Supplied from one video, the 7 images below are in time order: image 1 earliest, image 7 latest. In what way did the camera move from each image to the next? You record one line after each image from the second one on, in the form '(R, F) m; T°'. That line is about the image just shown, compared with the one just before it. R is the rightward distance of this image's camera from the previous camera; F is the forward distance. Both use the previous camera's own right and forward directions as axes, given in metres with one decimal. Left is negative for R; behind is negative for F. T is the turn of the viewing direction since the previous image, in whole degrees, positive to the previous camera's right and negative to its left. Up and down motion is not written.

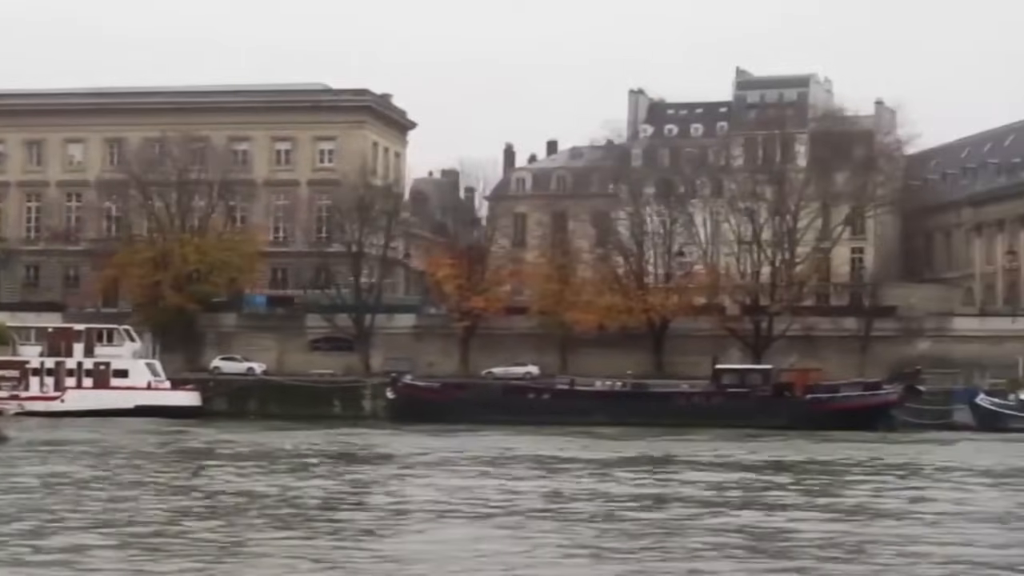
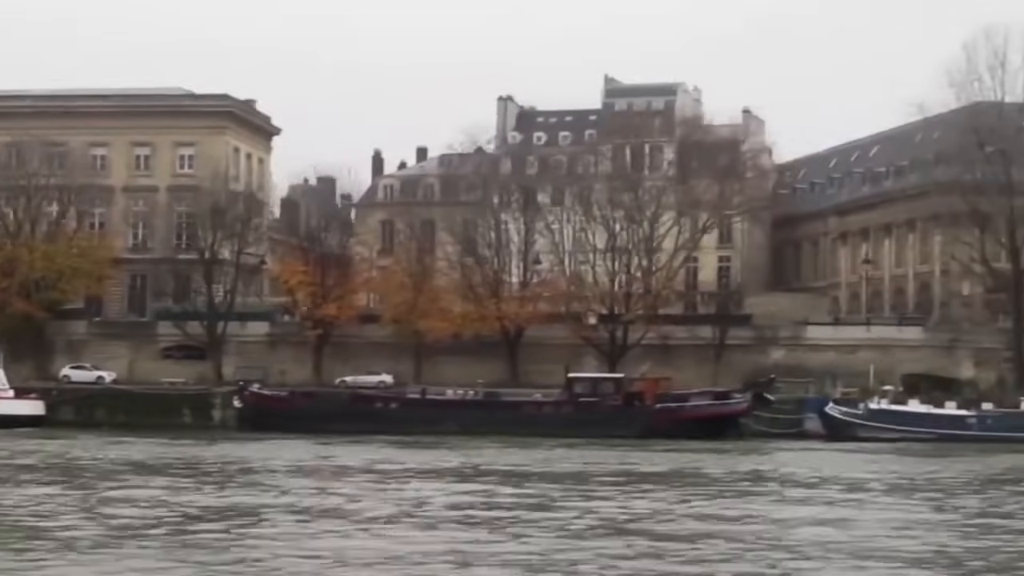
(+1.5, +0.6) m; +3°
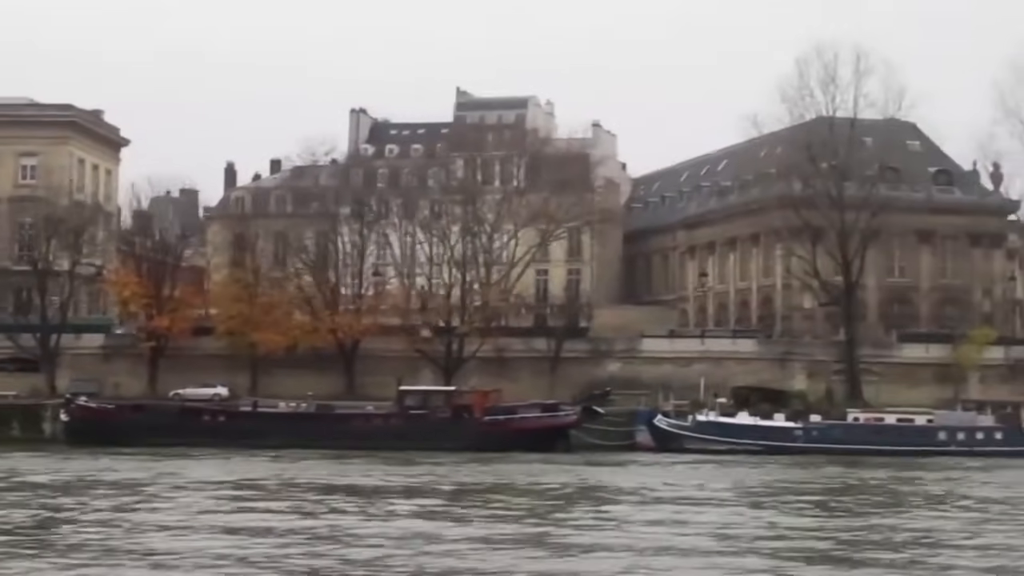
(+1.8, -0.1) m; +3°
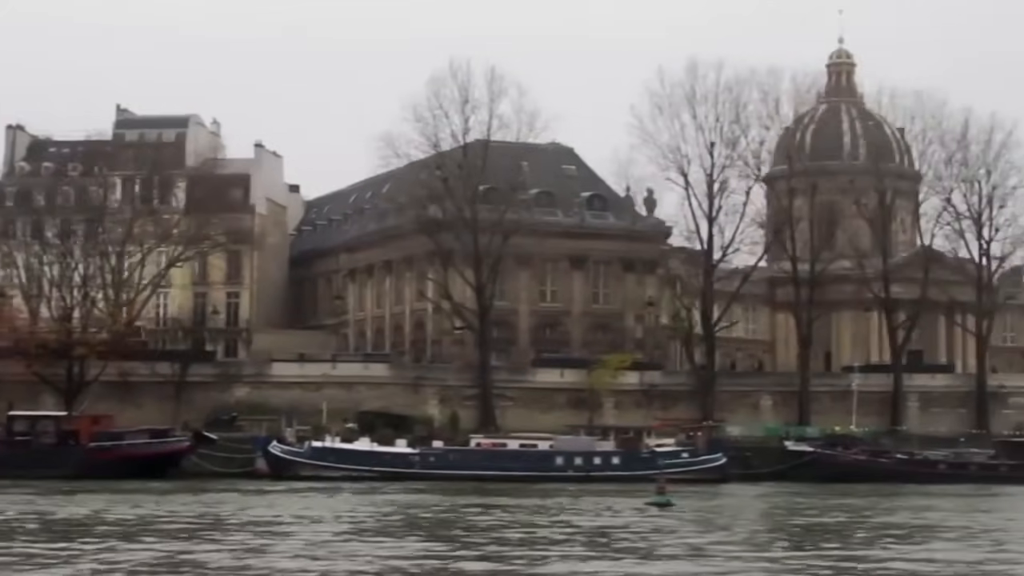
(+4.0, +1.0) m; +7°
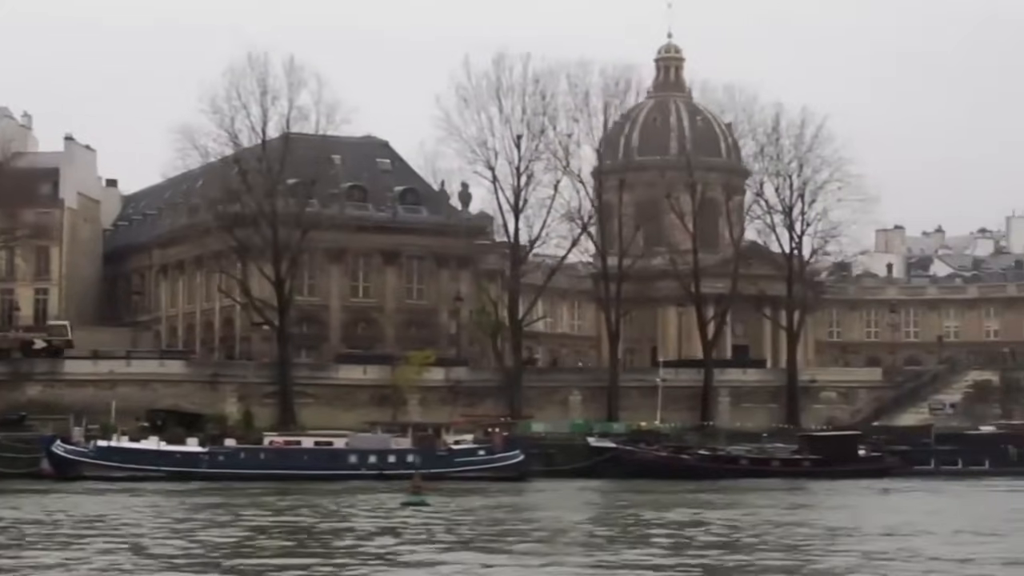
(+2.1, +1.2) m; +4°
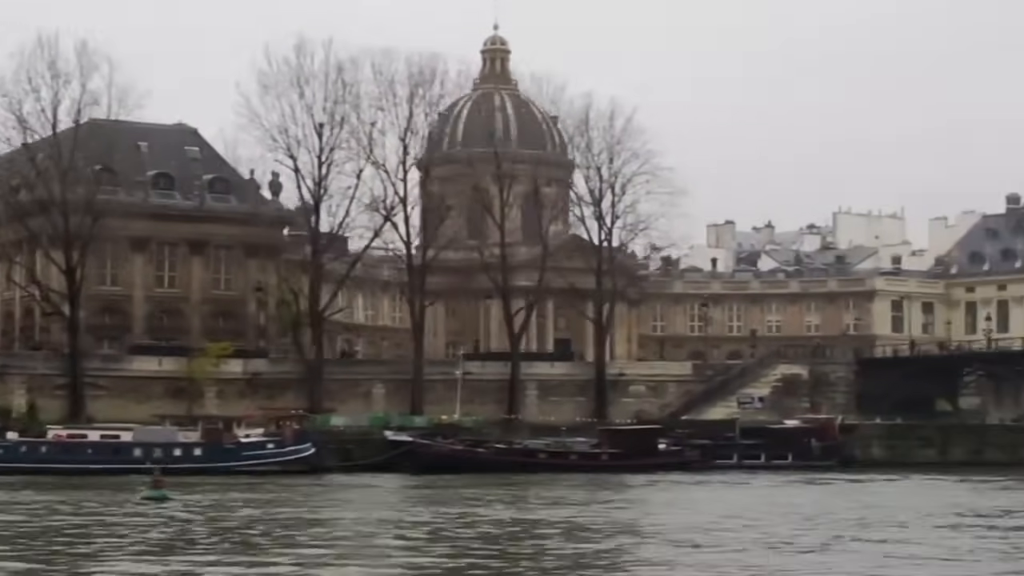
(+1.9, +1.0) m; +4°
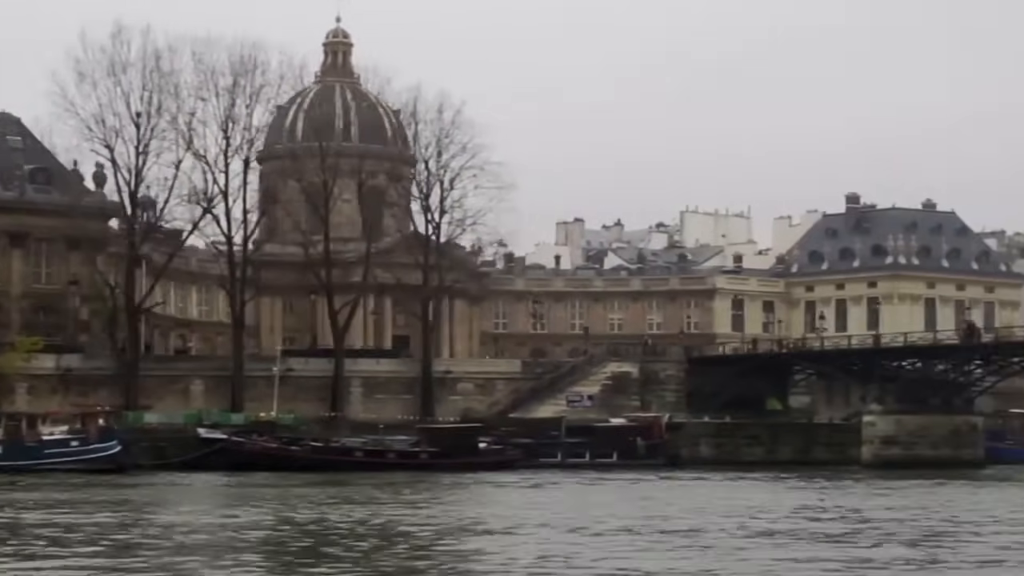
(+1.6, +1.1) m; +4°
